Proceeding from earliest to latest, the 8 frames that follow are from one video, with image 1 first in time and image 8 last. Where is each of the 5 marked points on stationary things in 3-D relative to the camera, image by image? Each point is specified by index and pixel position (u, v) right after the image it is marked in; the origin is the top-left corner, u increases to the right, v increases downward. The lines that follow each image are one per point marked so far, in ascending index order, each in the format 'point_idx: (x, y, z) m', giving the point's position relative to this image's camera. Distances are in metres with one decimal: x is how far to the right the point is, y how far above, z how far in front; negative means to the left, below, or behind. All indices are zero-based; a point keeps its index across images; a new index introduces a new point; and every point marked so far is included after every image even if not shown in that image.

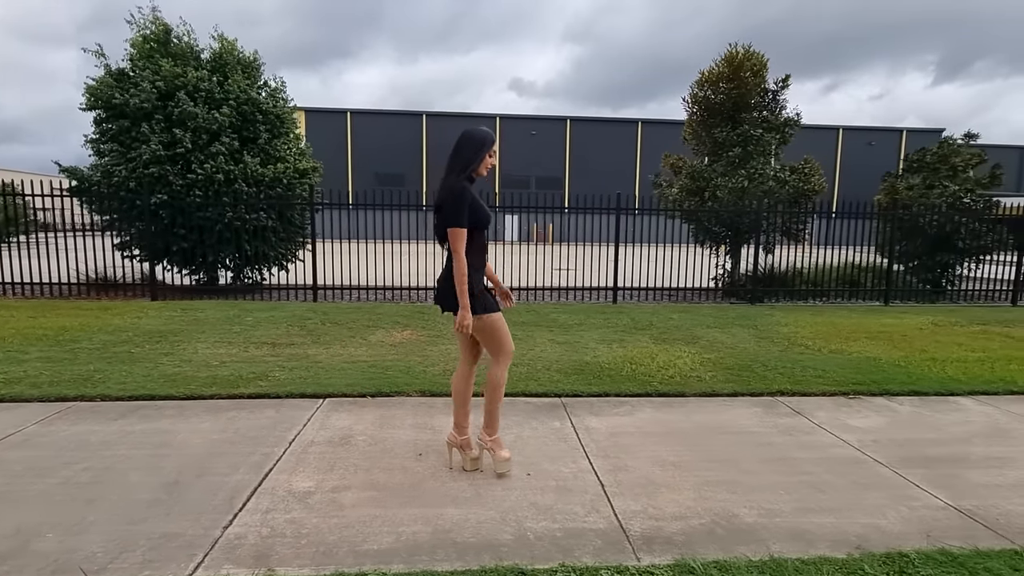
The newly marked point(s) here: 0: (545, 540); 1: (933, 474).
0: (+0.2, -1.5, +2.9) m
1: (+3.3, -1.5, +3.8) m
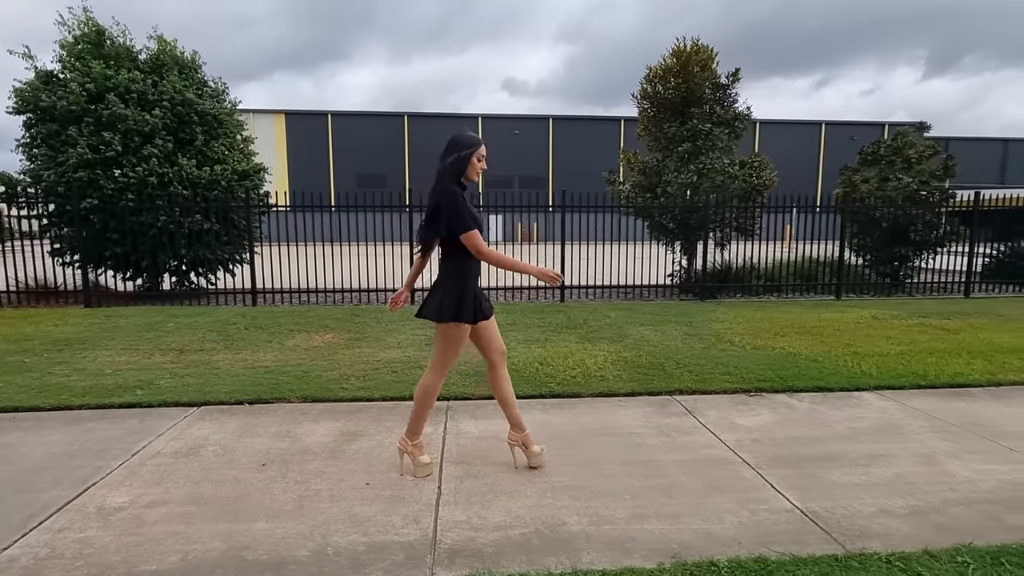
0: (-0.9, -1.5, +2.7) m
1: (+2.1, -1.4, +3.7) m
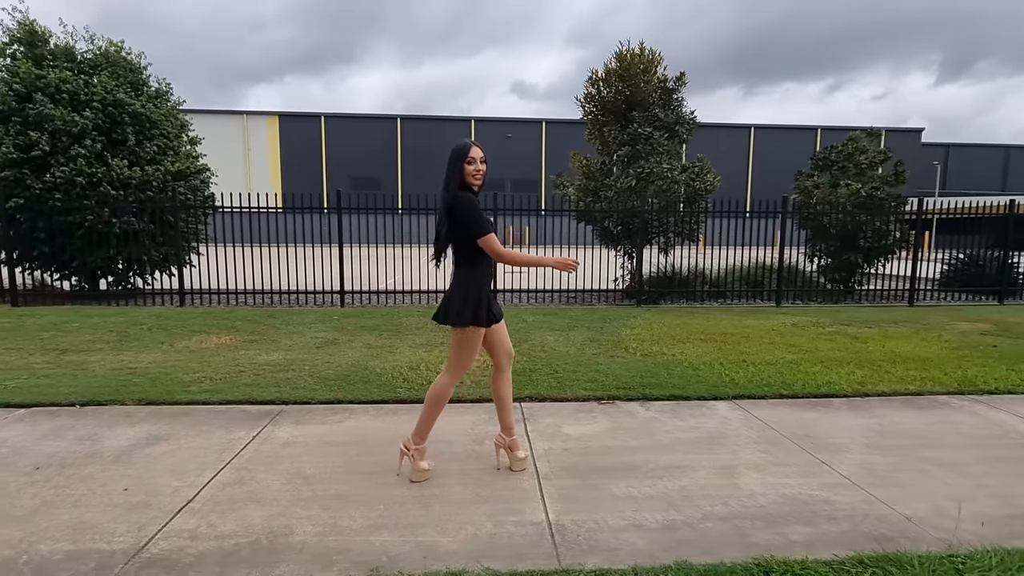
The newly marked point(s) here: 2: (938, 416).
0: (-2.6, -1.5, +2.7) m
1: (+0.5, -1.5, +3.6) m
2: (+4.4, -1.3, +5.0) m
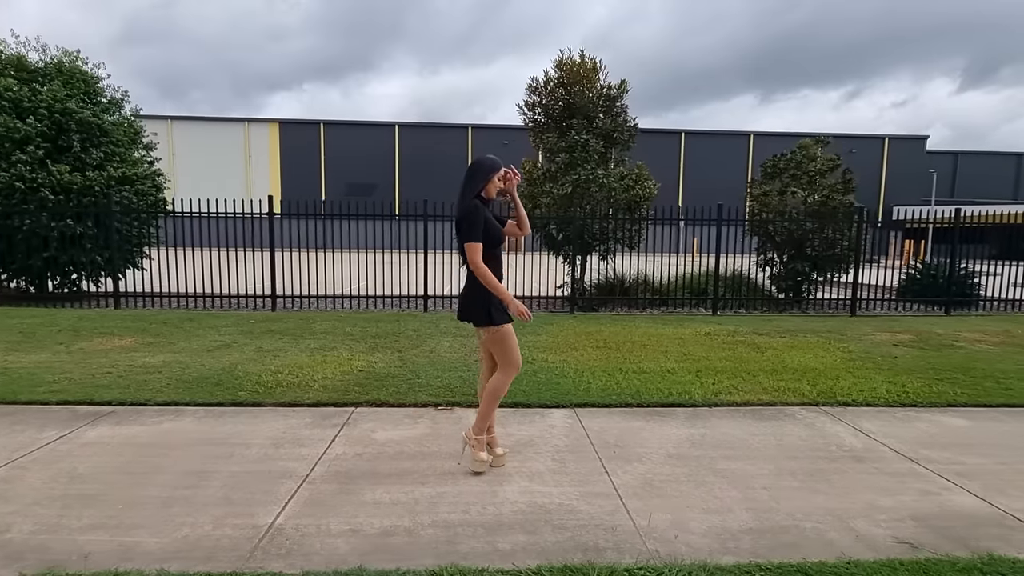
0: (-4.4, -1.5, +2.8) m
1: (-1.3, -1.5, +3.6) m
2: (+2.6, -1.4, +4.9) m
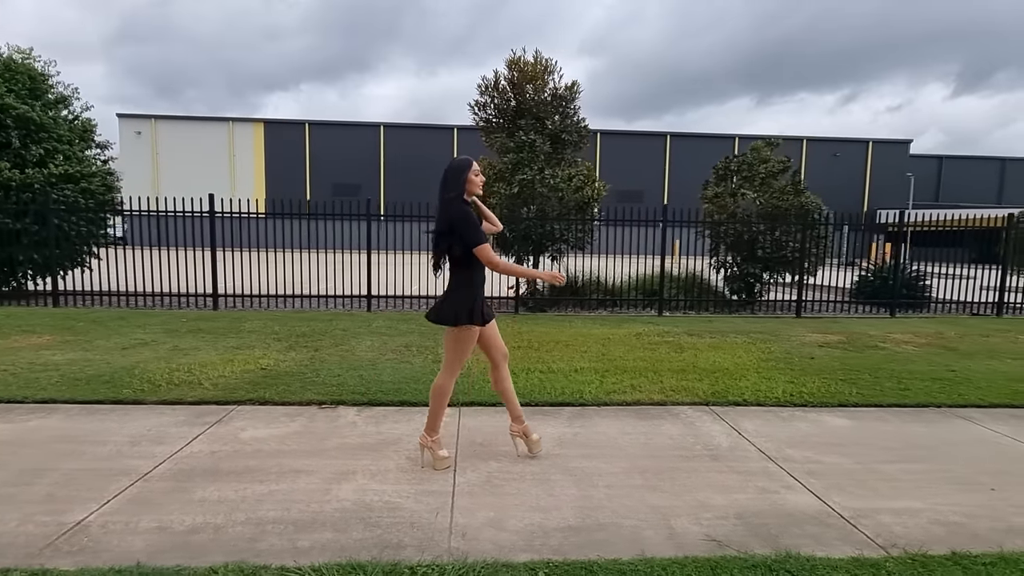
0: (-5.6, -1.5, +2.7) m
1: (-2.5, -1.5, +3.6) m
2: (+1.4, -1.4, +4.9) m
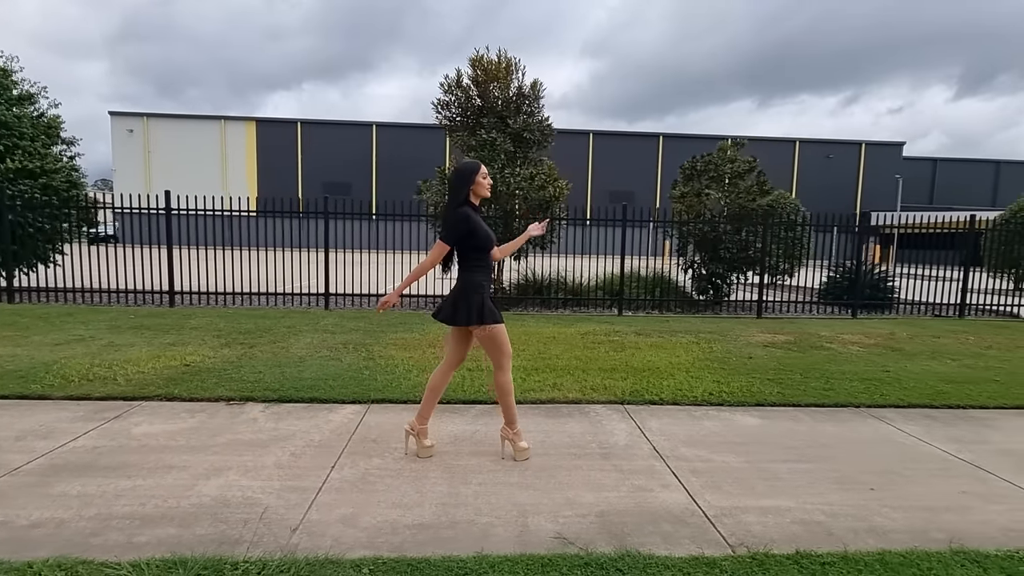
0: (-6.6, -1.4, +2.7) m
1: (-3.5, -1.4, +3.5) m
2: (+0.4, -1.4, +4.9) m
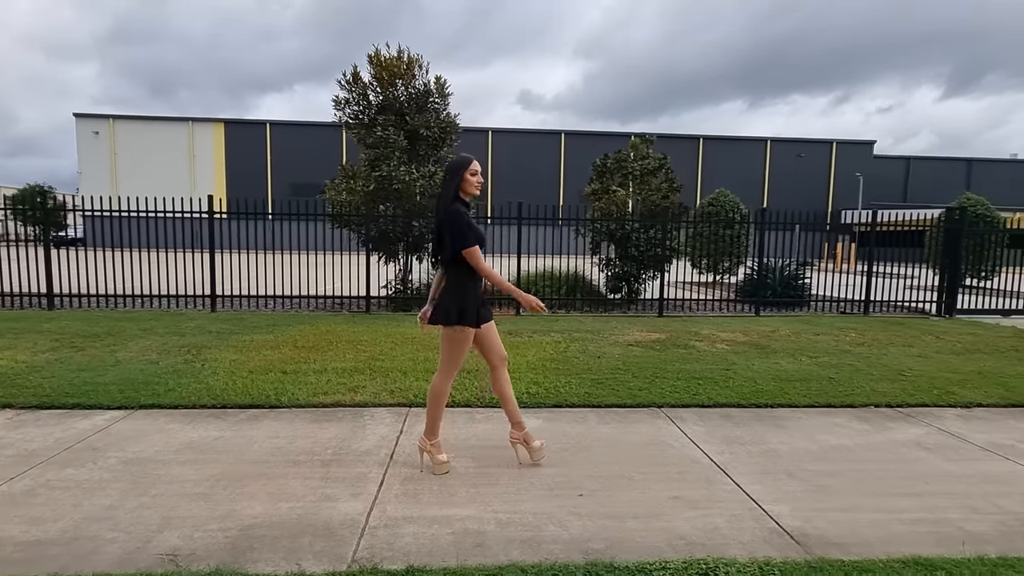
0: (-8.9, -1.4, +2.4) m
1: (-5.8, -1.4, +3.3) m
2: (-1.9, -1.3, +4.6) m
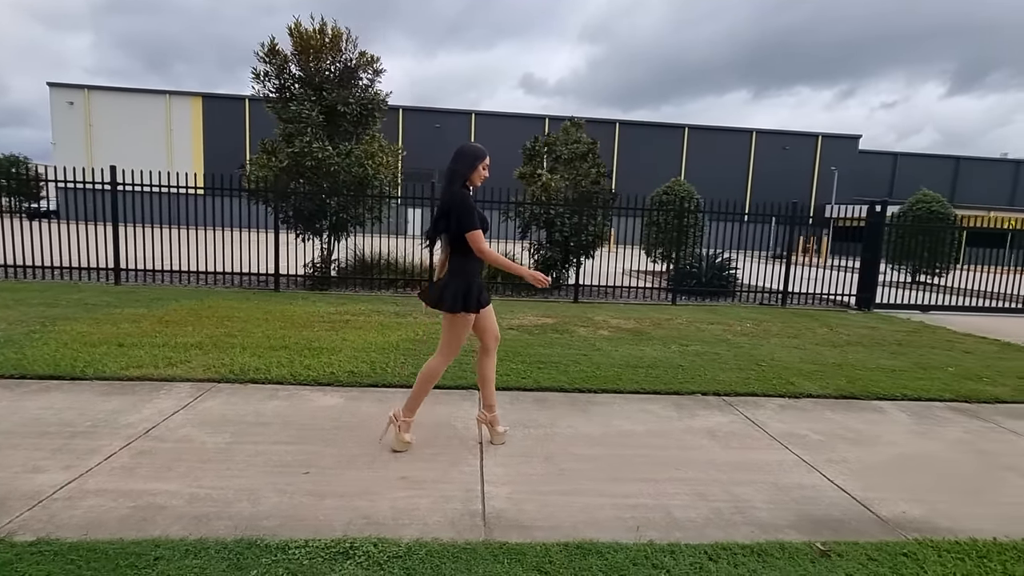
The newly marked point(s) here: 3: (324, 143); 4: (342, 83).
0: (-10.8, -1.0, +2.2) m
1: (-7.8, -1.1, +3.1) m
2: (-3.9, -1.1, +4.5) m
3: (-4.4, +3.5, +11.6) m
4: (-4.1, +5.0, +11.9) m
